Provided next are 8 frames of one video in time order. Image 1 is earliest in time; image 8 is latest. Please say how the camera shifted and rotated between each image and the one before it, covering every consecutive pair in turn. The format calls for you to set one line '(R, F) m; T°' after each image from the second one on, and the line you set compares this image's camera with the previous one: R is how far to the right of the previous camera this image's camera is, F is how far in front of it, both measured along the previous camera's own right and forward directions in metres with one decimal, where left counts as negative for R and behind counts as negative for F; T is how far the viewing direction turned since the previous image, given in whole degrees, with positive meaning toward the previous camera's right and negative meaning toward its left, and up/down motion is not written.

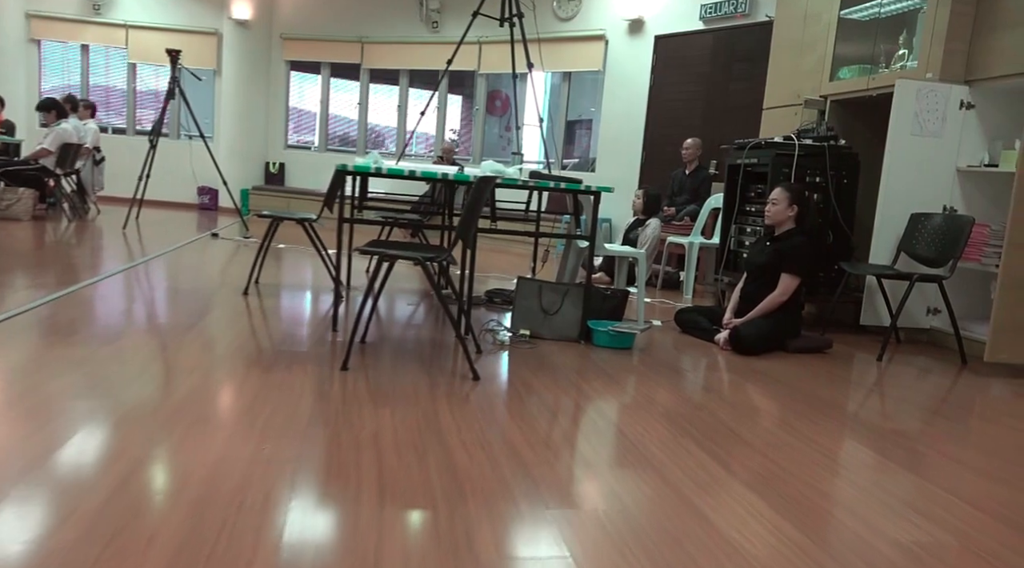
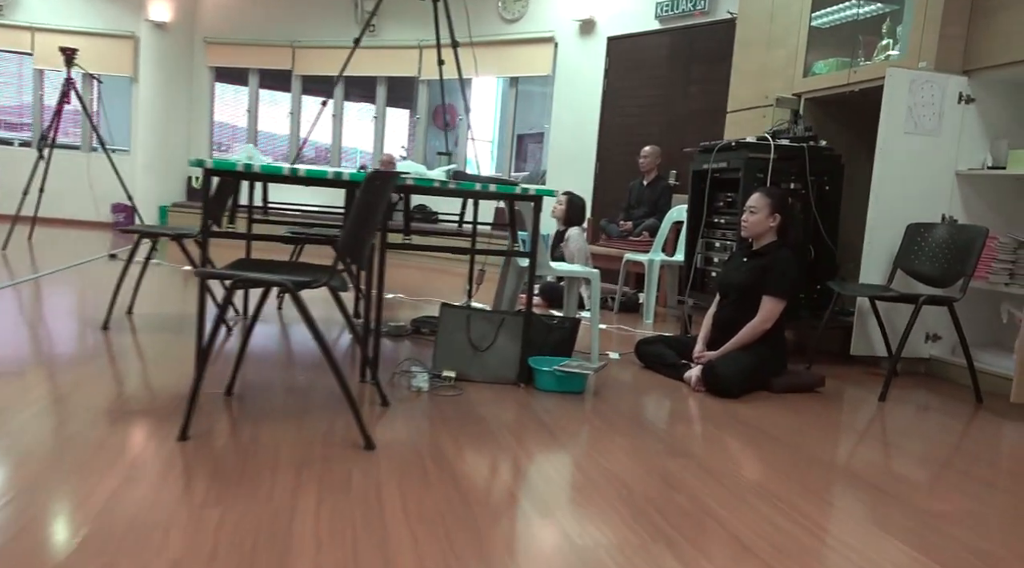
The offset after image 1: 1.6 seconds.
(+0.1, +0.7) m; +3°
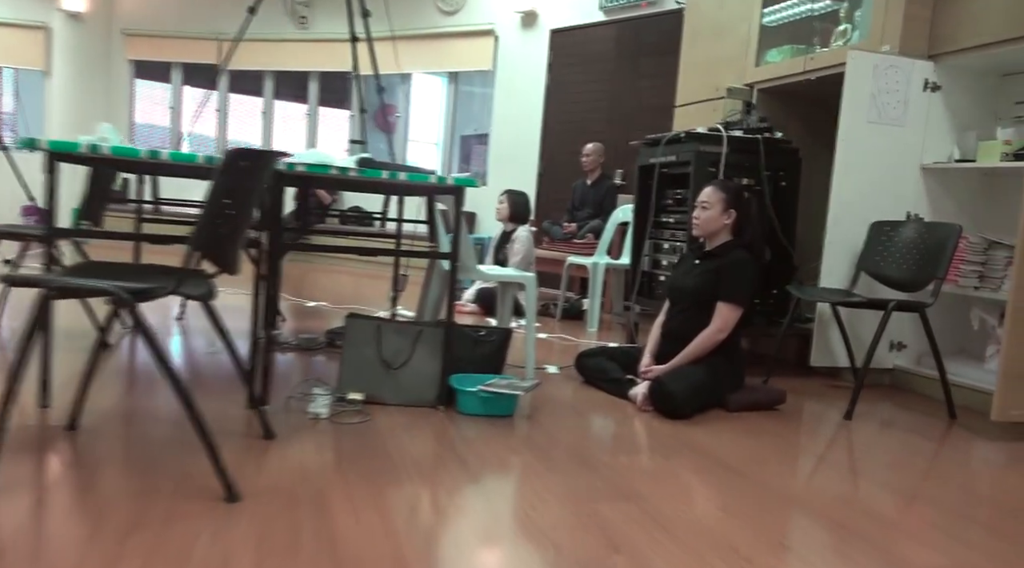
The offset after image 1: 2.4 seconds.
(+0.1, +0.4) m; +3°
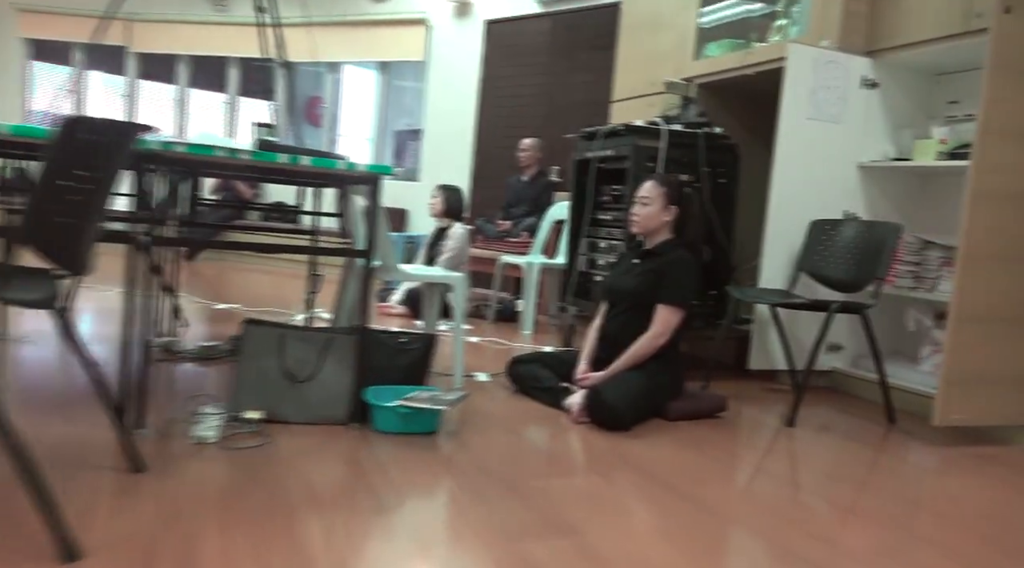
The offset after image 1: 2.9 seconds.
(0.0, +0.2) m; +4°
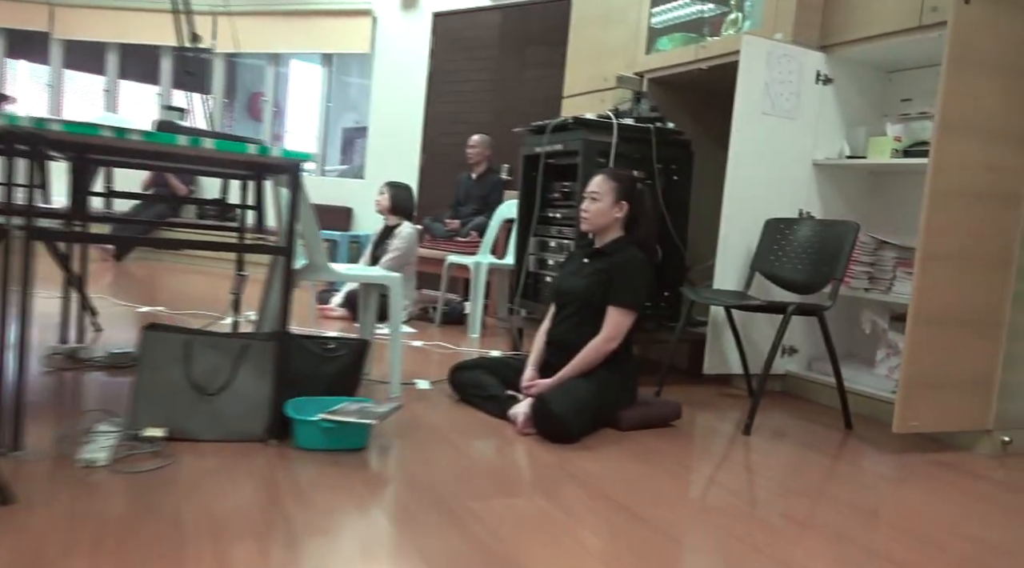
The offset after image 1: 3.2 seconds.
(0.0, +0.2) m; +3°
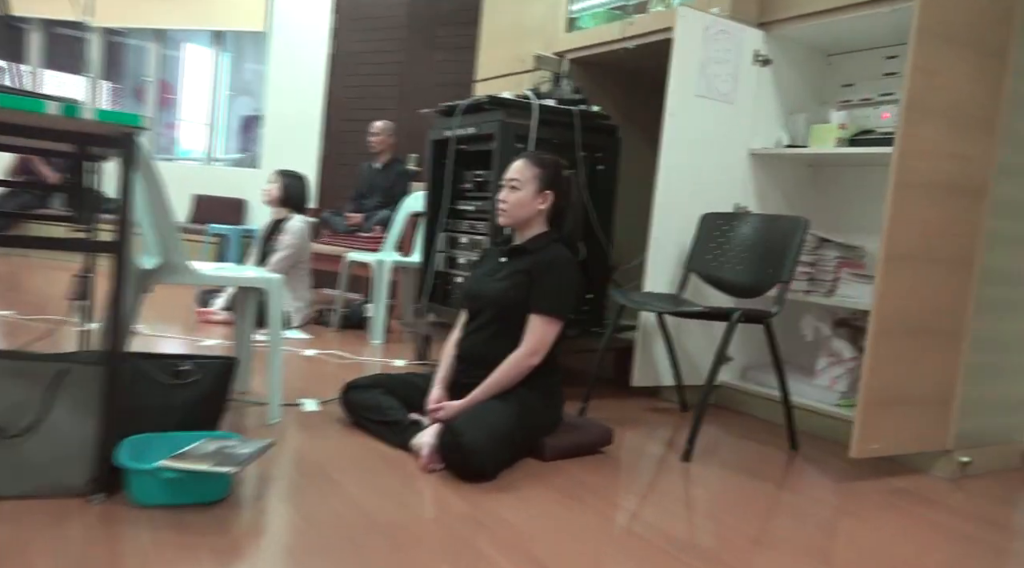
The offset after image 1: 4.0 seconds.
(0.0, +0.4) m; +6°
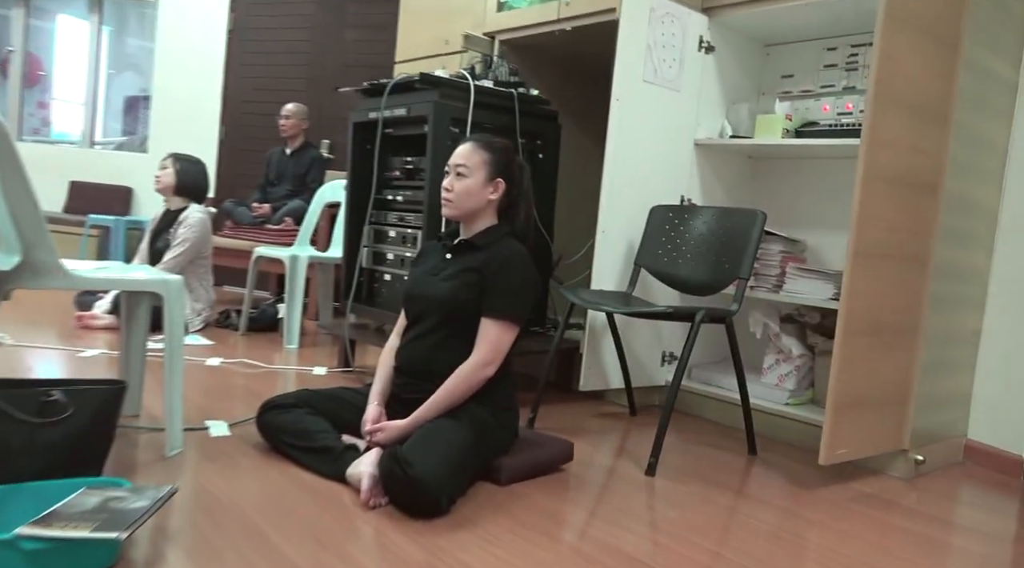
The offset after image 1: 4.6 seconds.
(-0.1, +0.2) m; +7°
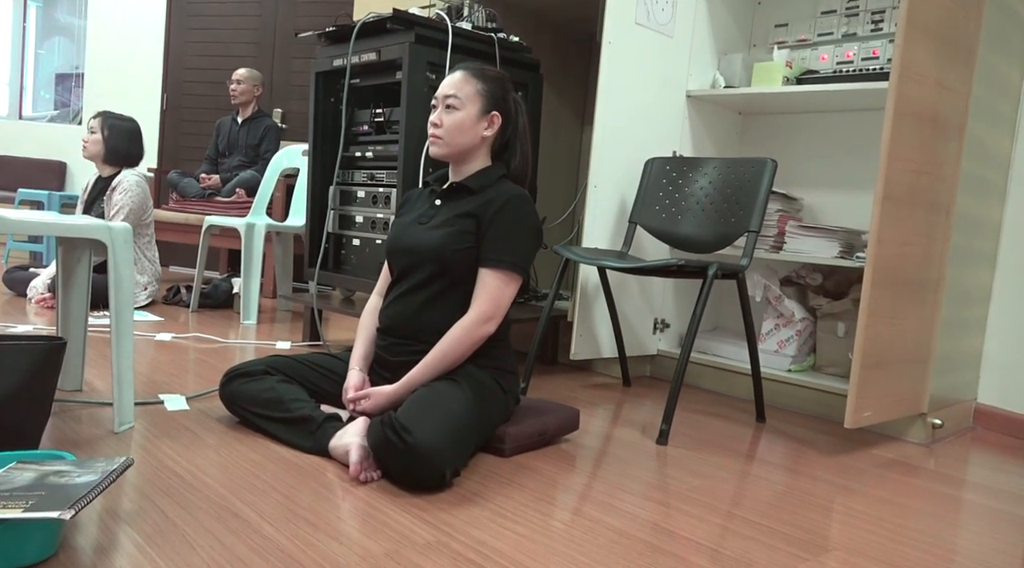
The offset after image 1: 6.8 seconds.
(-0.1, +0.2) m; +4°
